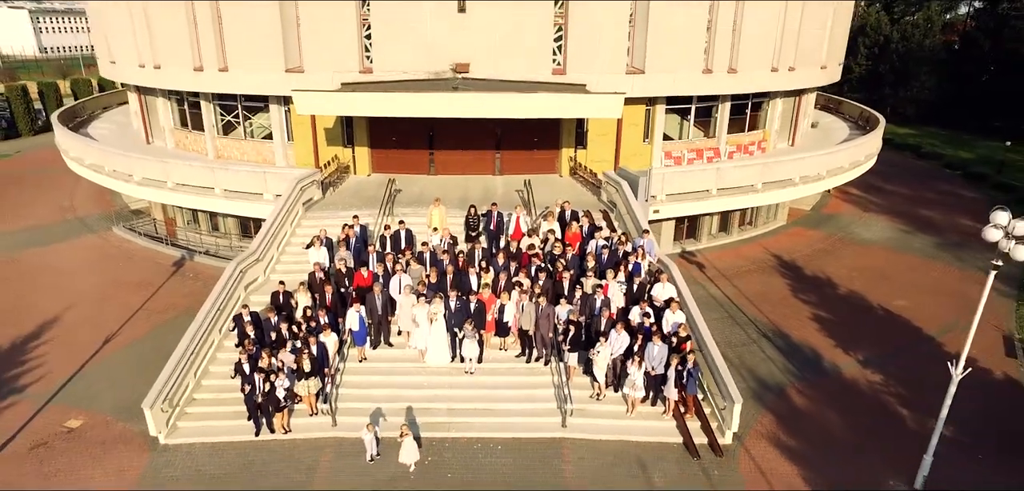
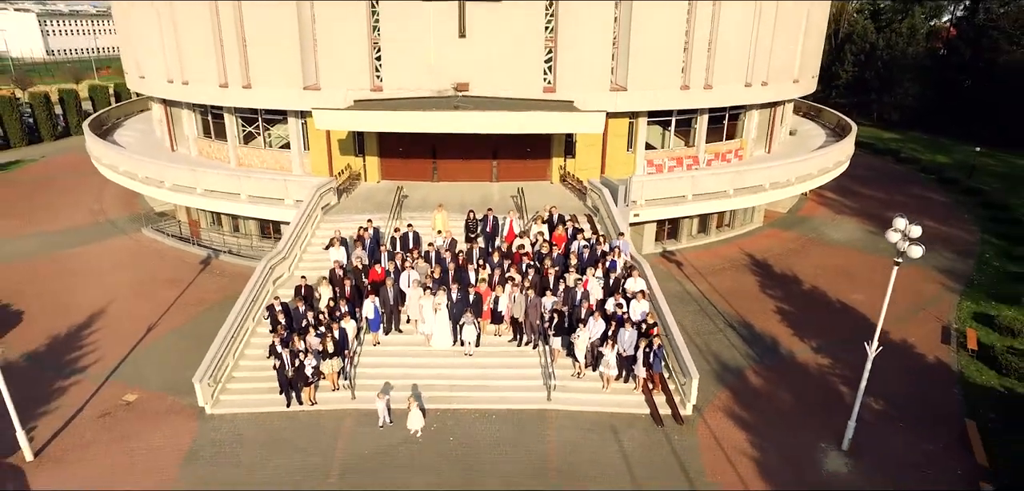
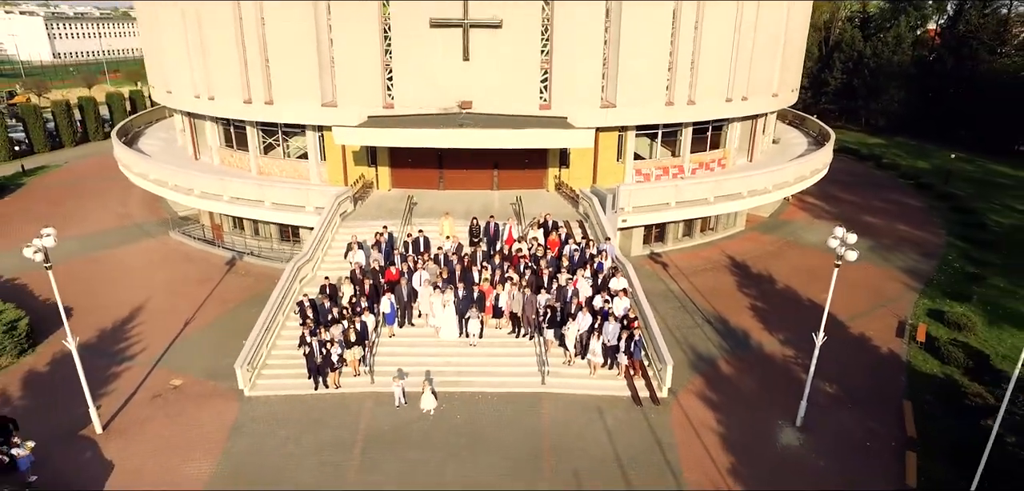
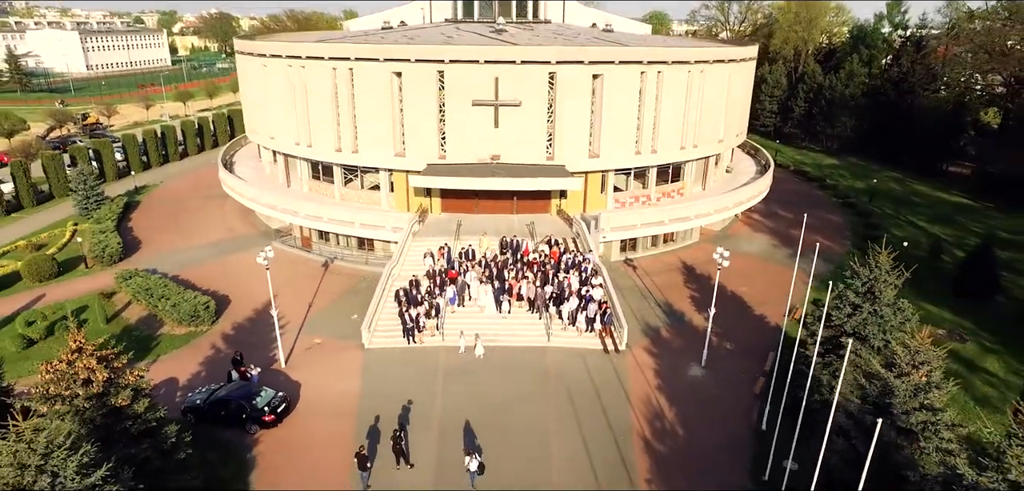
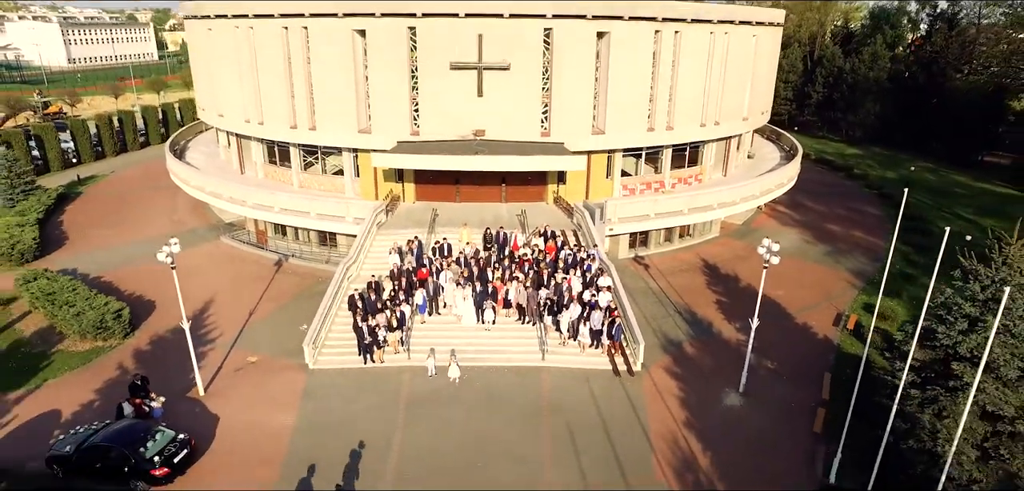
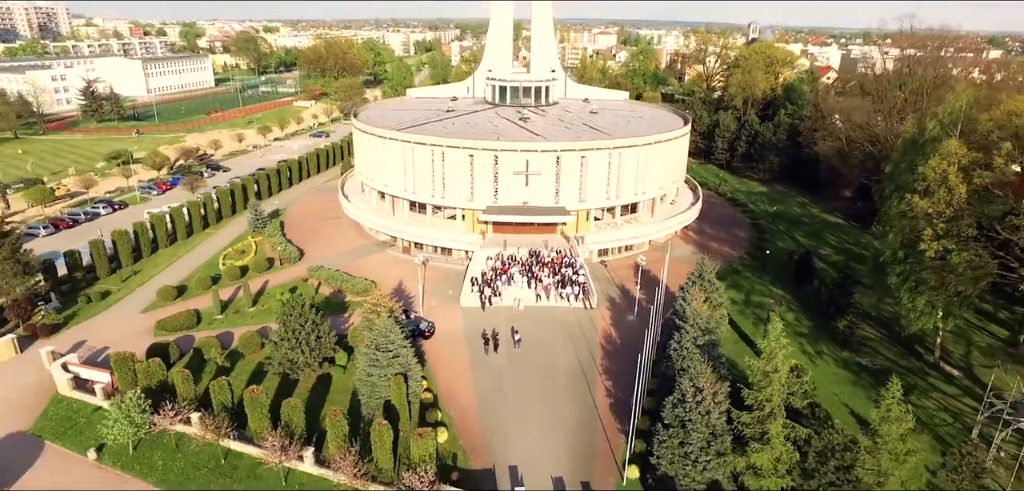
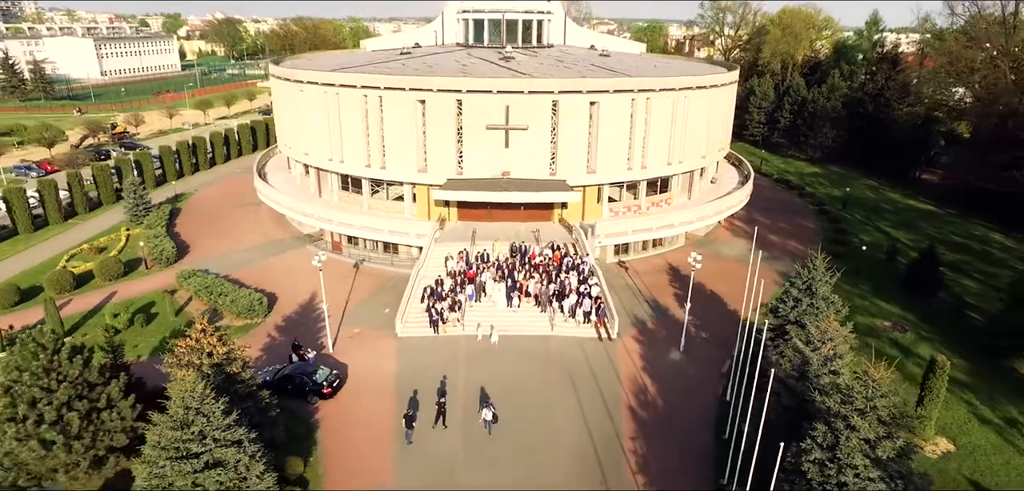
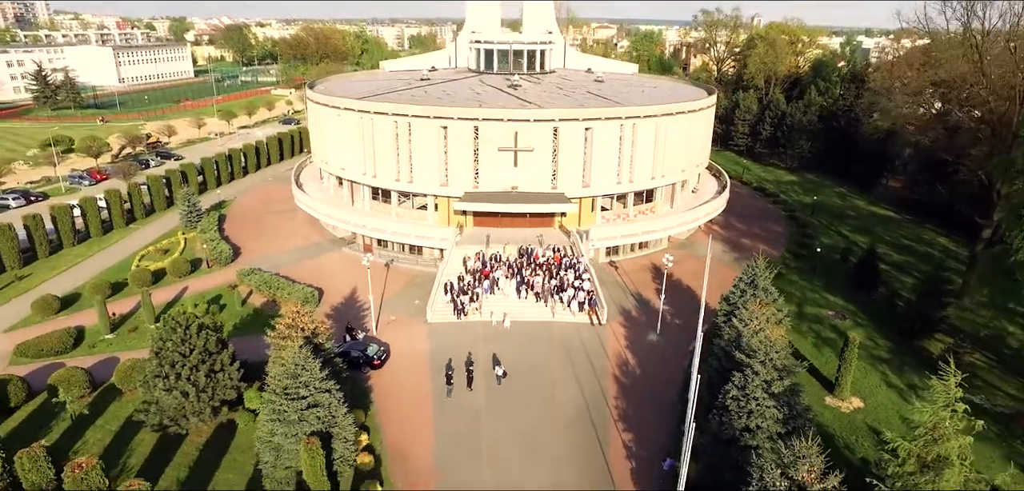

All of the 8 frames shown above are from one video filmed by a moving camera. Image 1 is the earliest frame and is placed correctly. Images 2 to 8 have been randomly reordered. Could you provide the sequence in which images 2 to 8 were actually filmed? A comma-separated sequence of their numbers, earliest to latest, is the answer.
2, 3, 5, 4, 7, 8, 6
